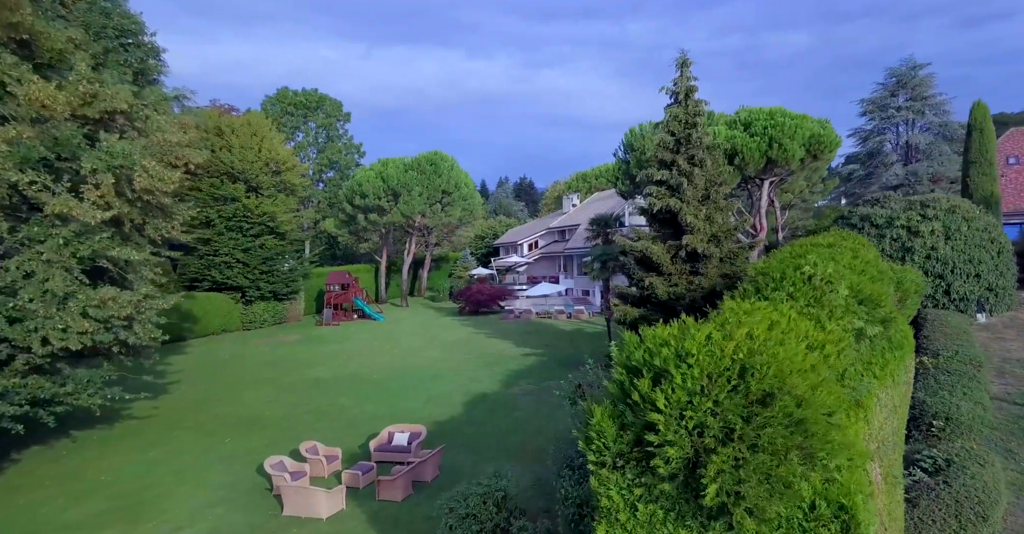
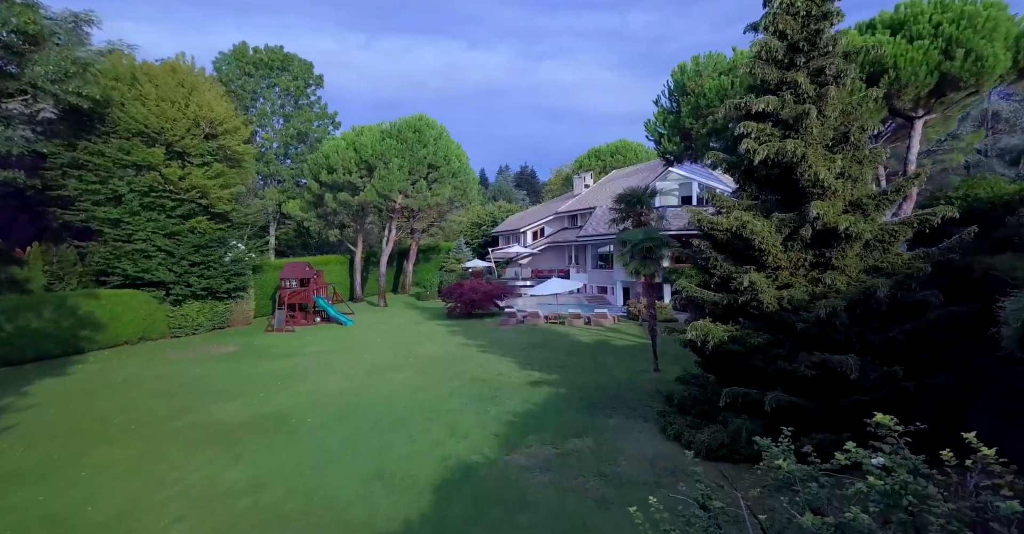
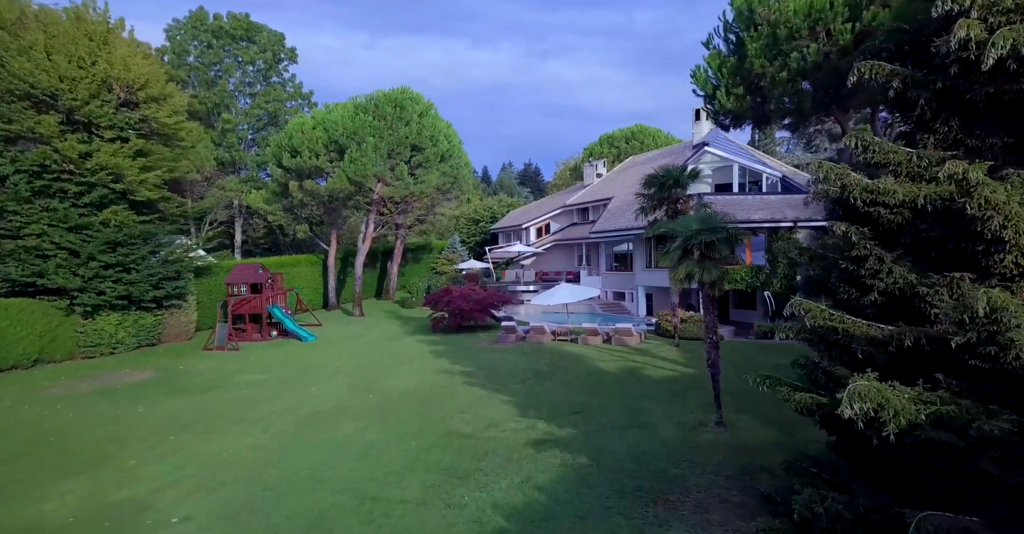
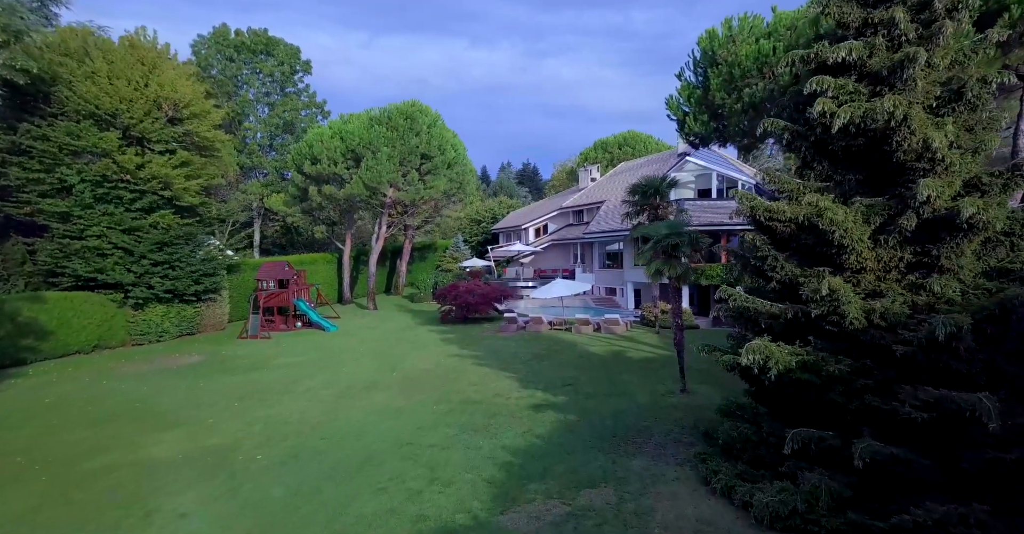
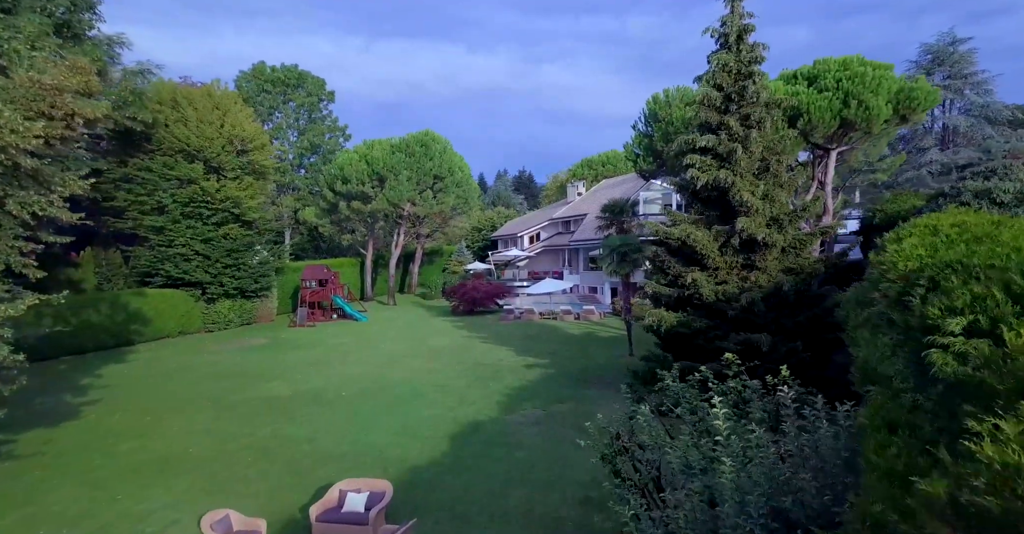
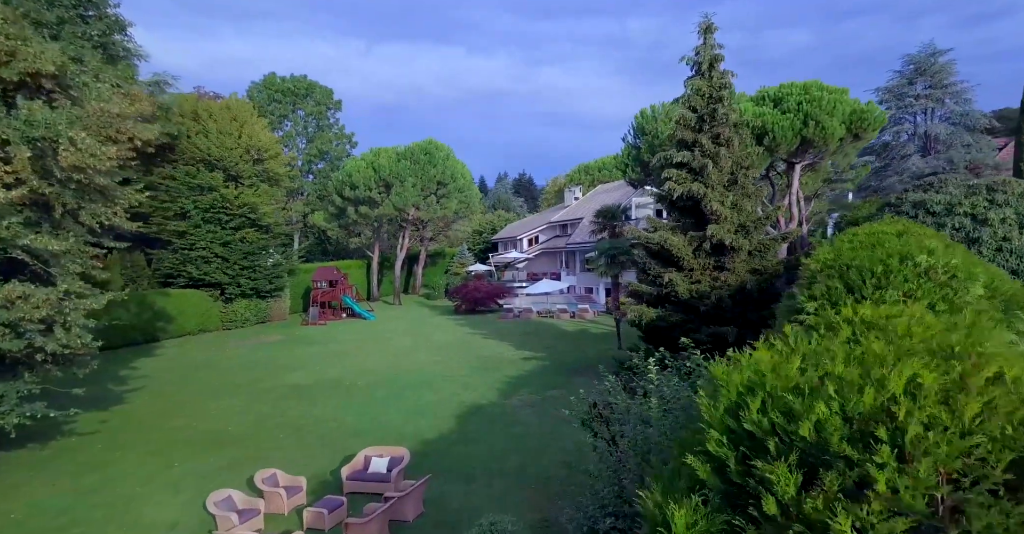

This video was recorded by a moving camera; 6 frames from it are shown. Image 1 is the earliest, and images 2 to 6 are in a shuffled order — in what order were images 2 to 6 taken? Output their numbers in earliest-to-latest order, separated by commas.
6, 5, 2, 4, 3
